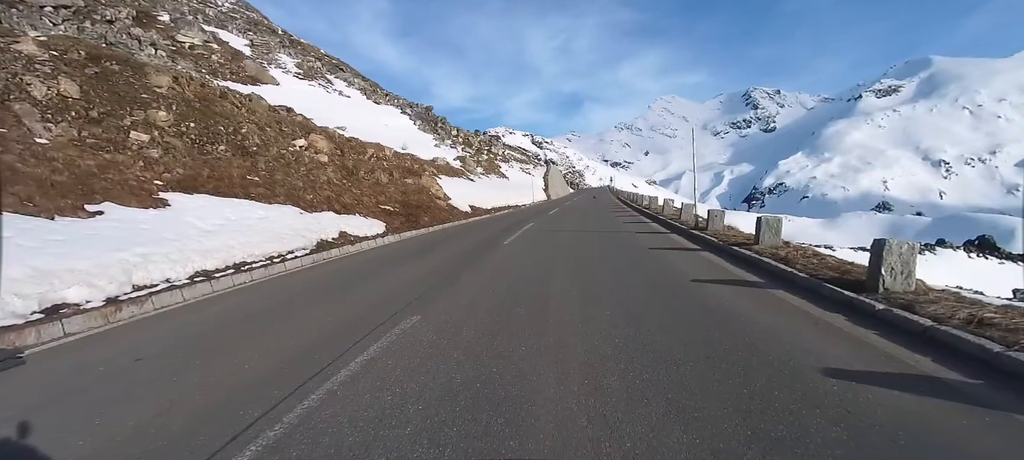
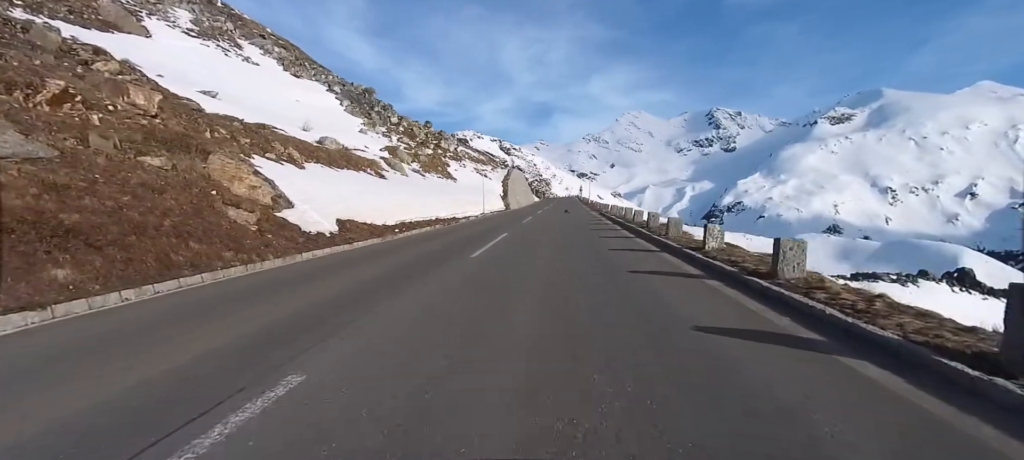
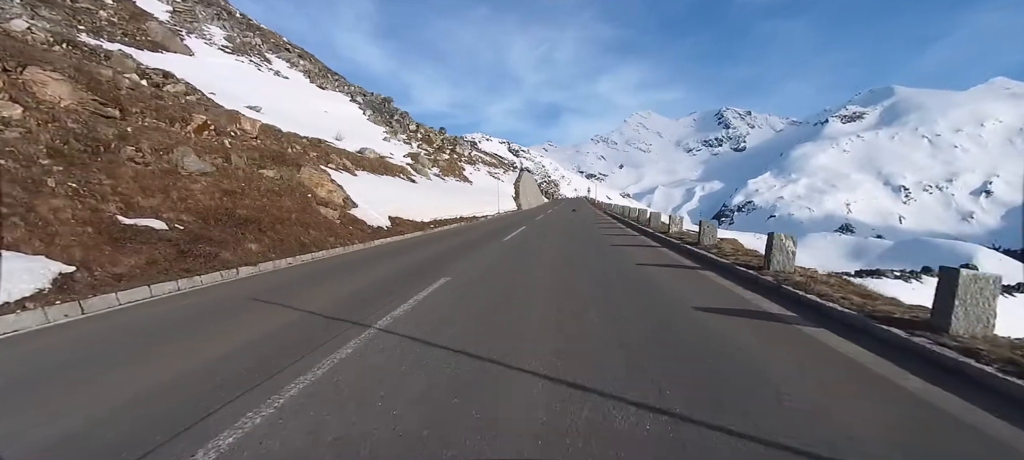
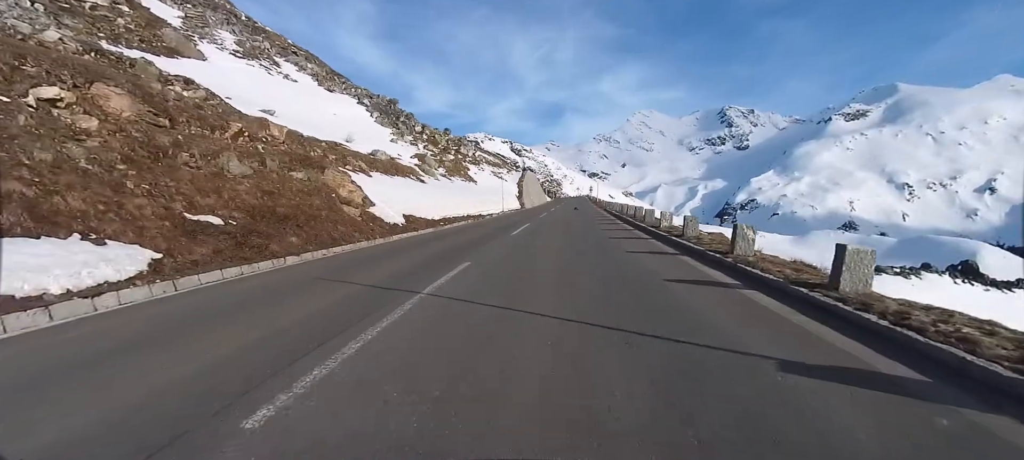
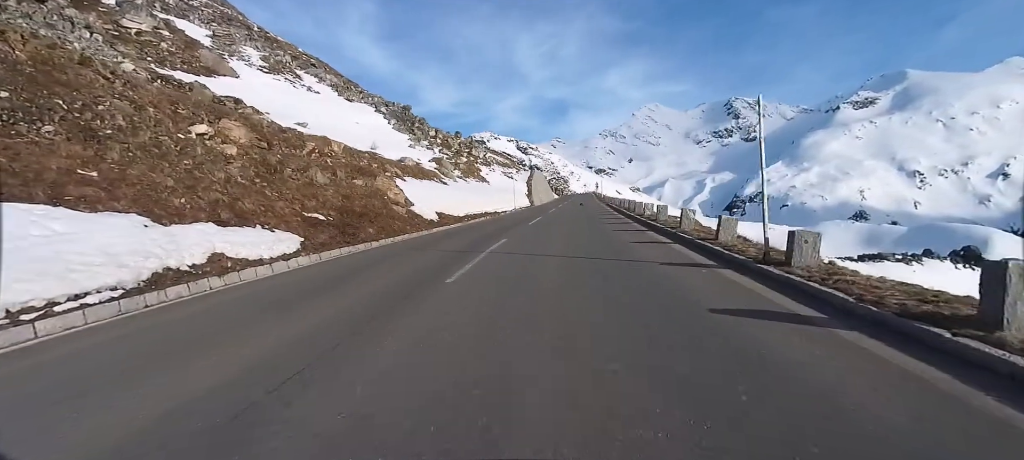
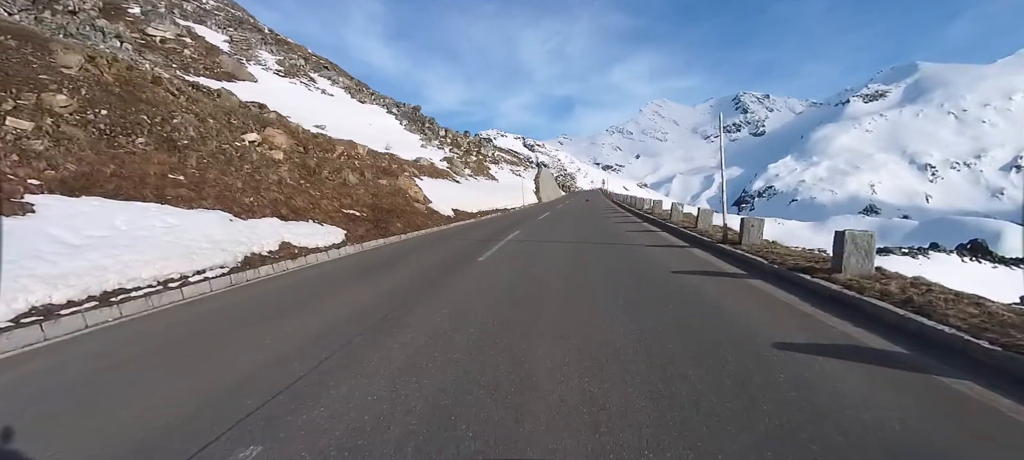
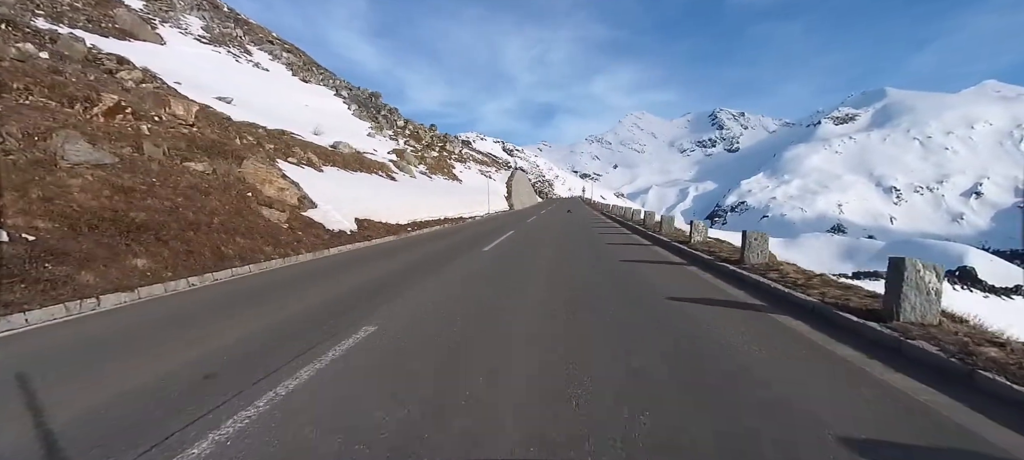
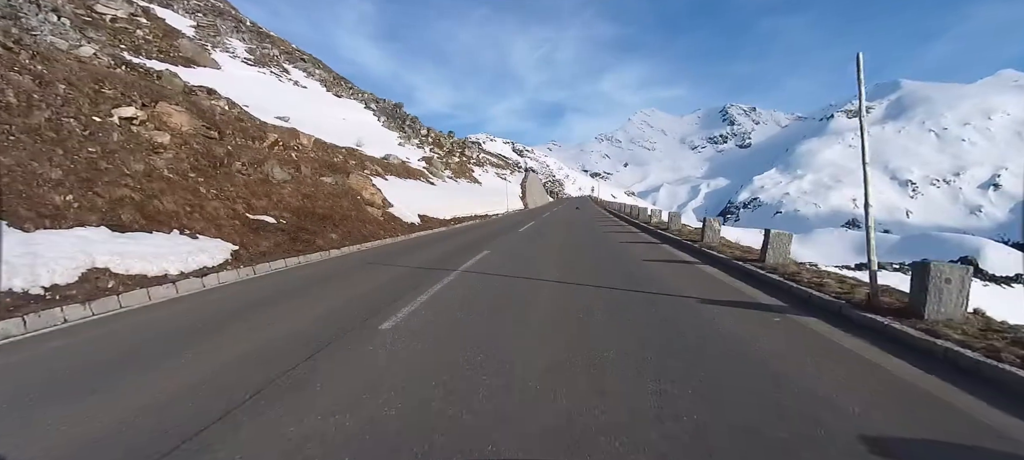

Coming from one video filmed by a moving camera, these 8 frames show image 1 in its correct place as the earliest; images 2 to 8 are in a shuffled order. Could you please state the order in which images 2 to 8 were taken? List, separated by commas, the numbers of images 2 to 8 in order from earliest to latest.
6, 5, 8, 4, 3, 7, 2
